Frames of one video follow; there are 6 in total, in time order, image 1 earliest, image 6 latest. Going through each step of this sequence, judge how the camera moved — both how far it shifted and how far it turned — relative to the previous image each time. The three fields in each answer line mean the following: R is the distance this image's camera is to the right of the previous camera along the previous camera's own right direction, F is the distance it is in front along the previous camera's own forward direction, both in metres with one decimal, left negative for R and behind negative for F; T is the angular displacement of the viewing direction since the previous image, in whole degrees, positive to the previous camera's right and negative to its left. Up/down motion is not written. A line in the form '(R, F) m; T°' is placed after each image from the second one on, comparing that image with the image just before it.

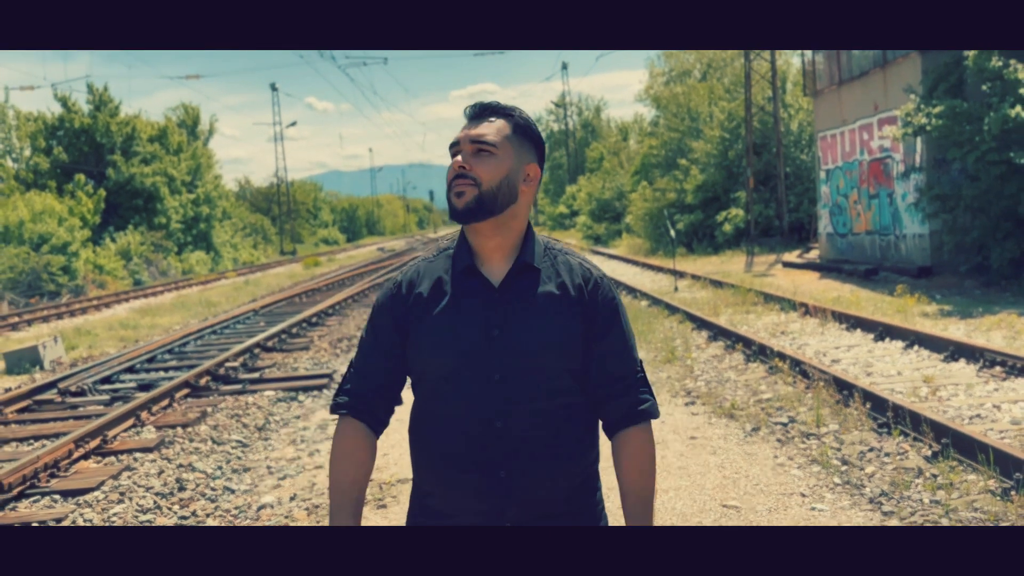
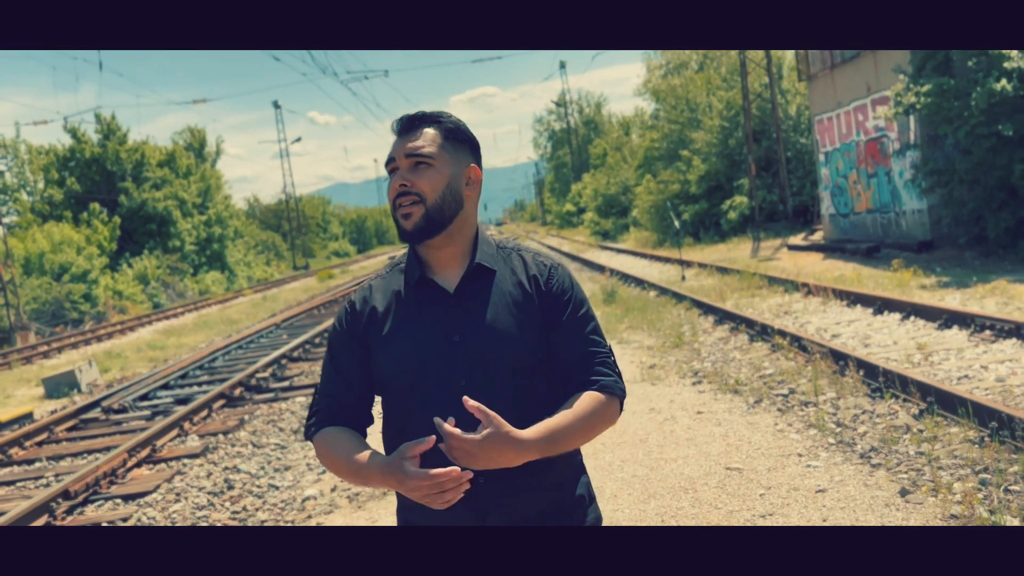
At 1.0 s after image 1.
(0.0, -0.5) m; -1°
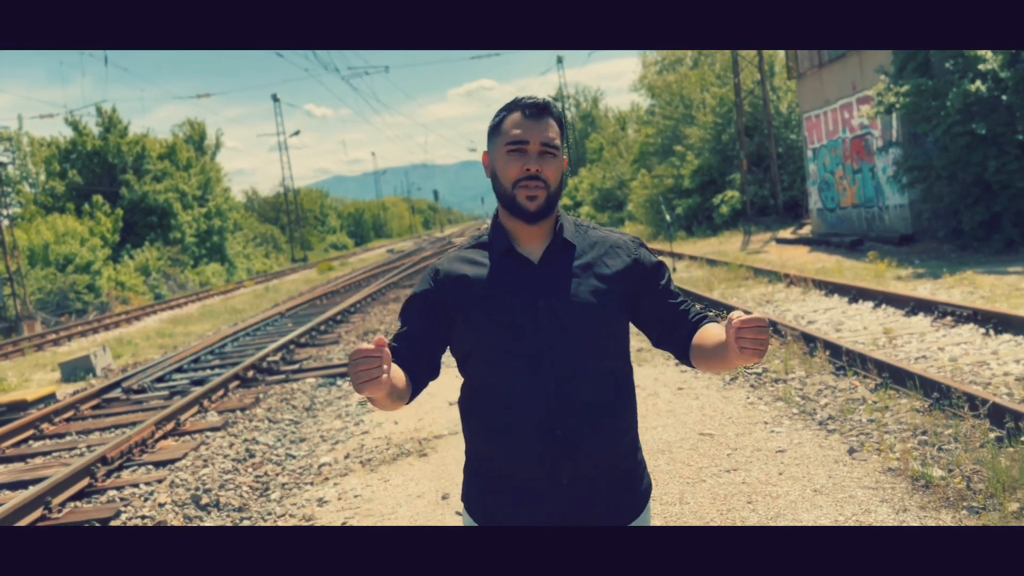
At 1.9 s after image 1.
(0.0, -0.7) m; 0°
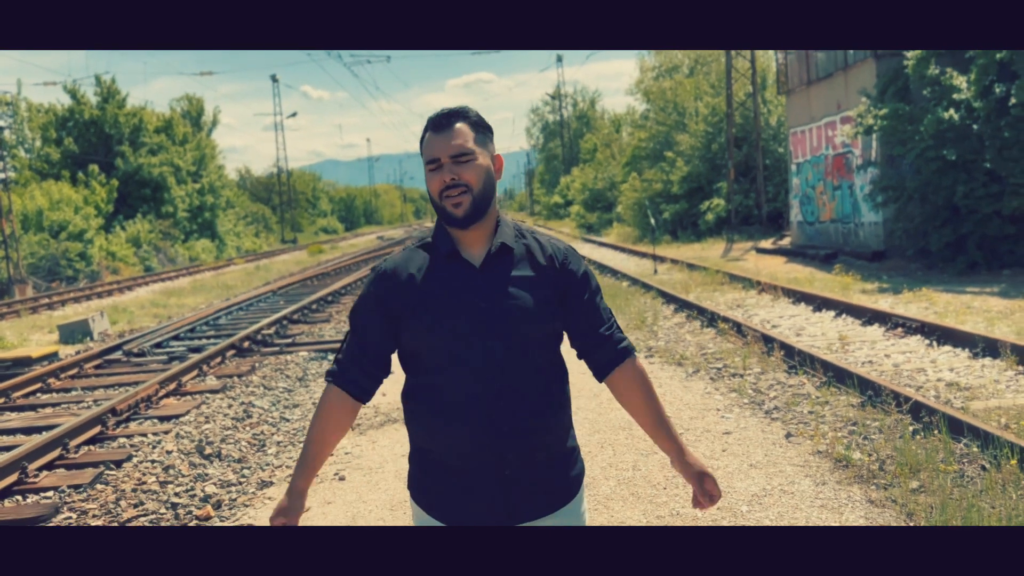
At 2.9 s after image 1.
(0.0, -0.7) m; +1°
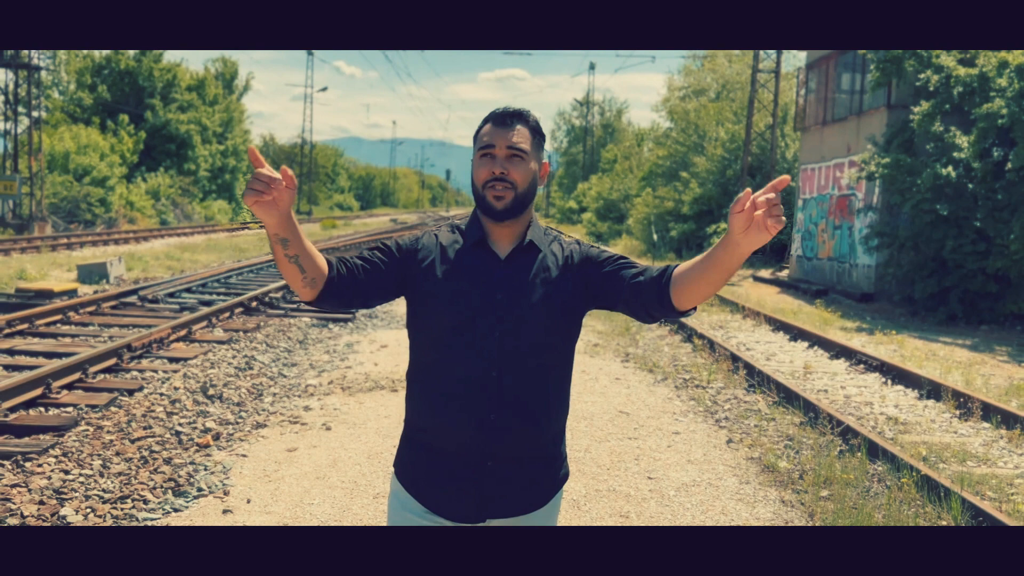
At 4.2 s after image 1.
(+0.2, -0.7) m; 0°
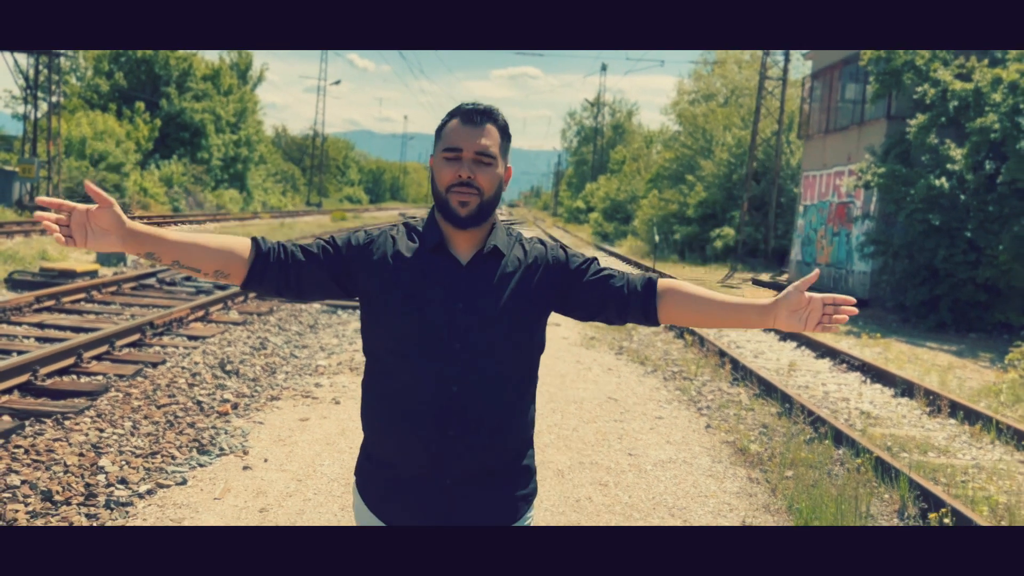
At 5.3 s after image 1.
(+0.1, -0.6) m; 0°
